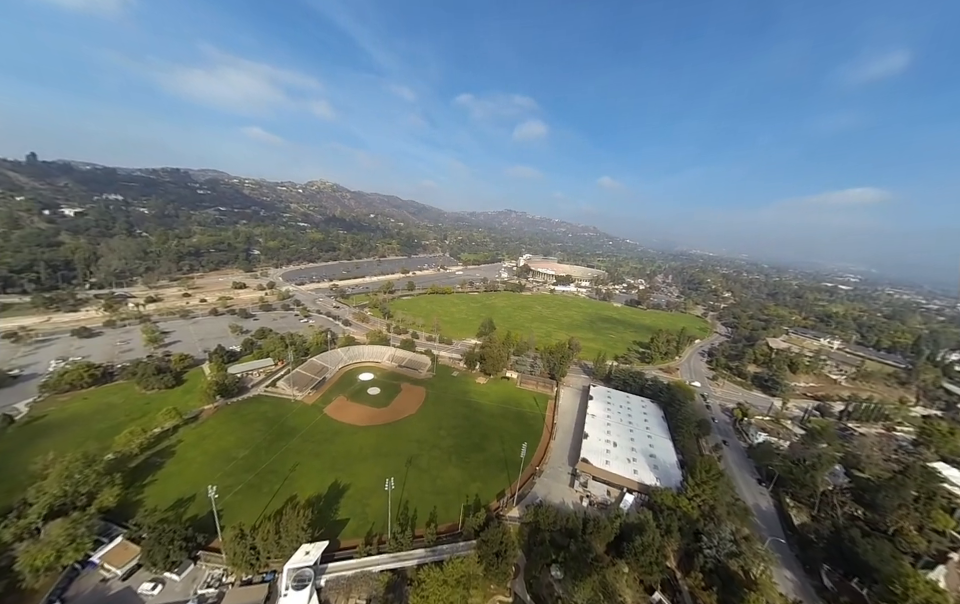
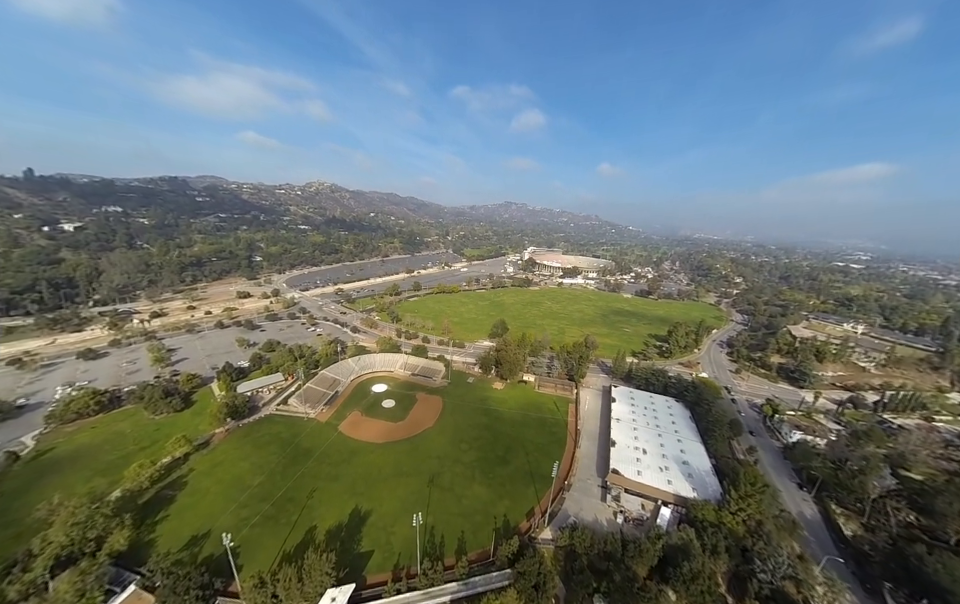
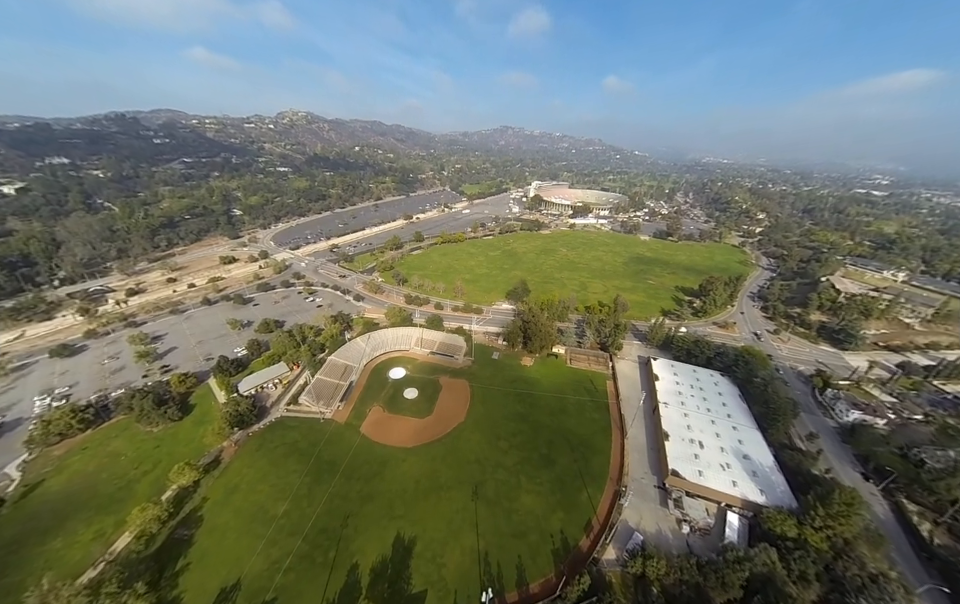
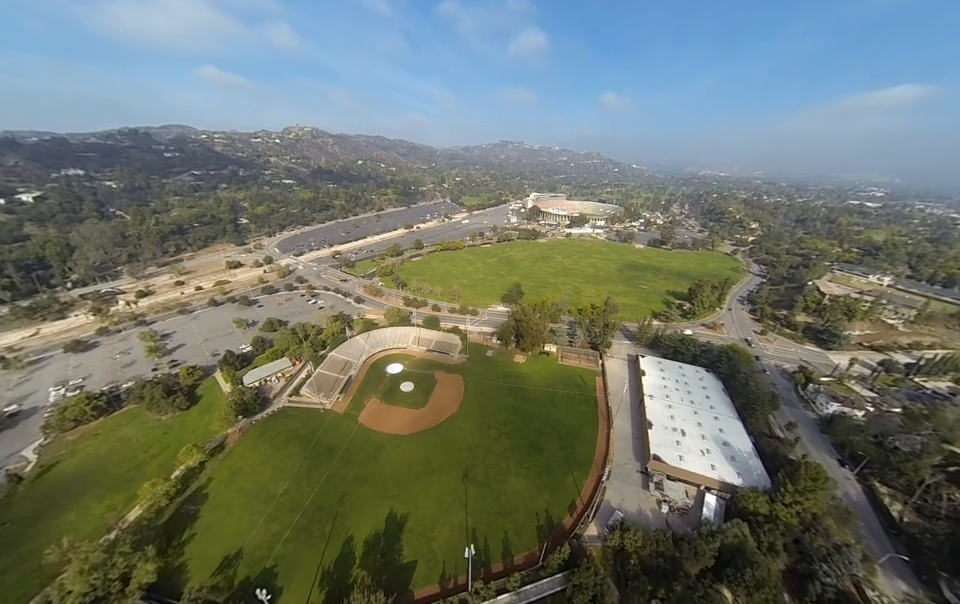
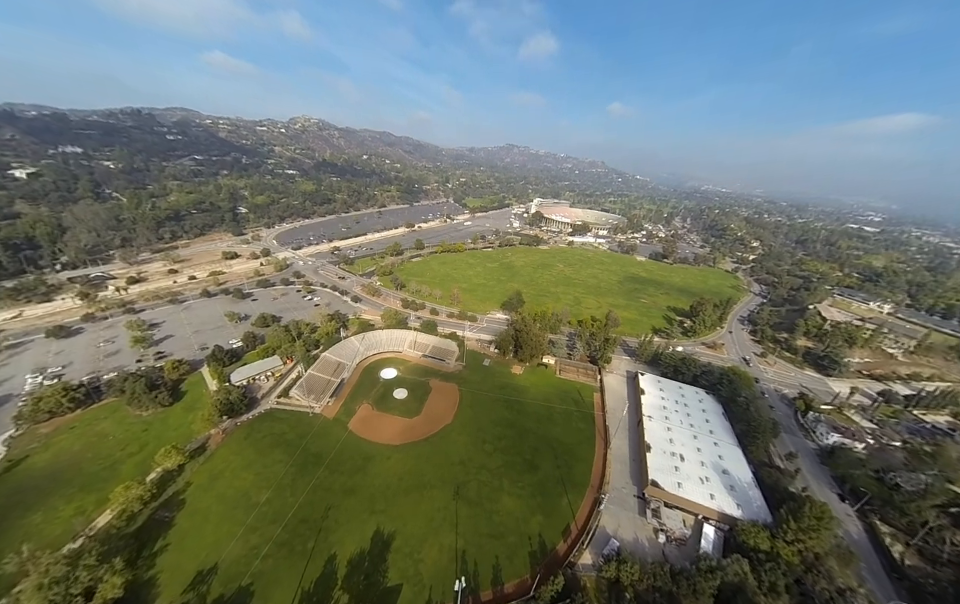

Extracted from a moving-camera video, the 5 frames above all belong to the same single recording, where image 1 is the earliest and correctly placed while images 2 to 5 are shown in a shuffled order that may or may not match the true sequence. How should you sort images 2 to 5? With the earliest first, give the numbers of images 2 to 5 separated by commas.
2, 4, 5, 3
